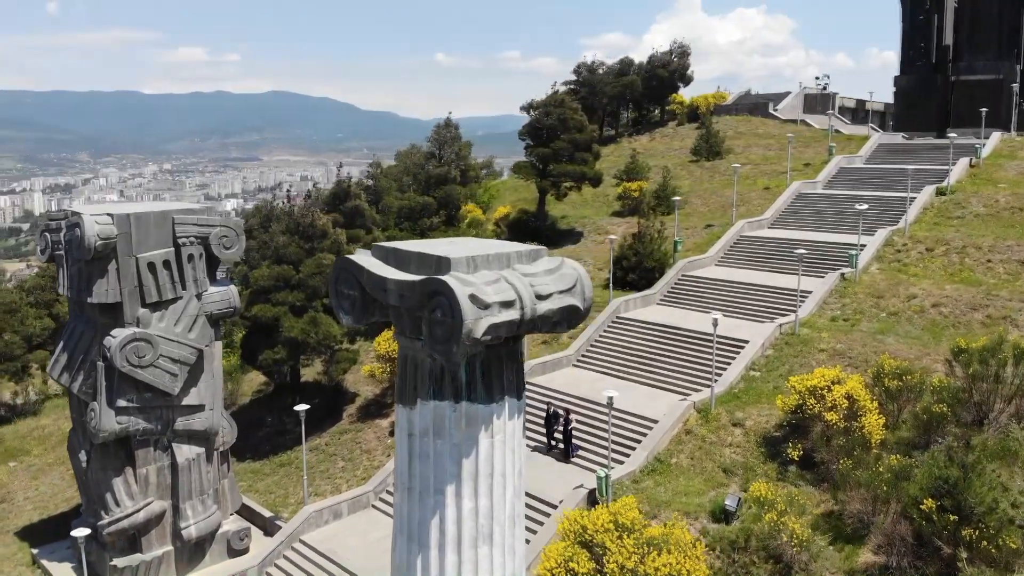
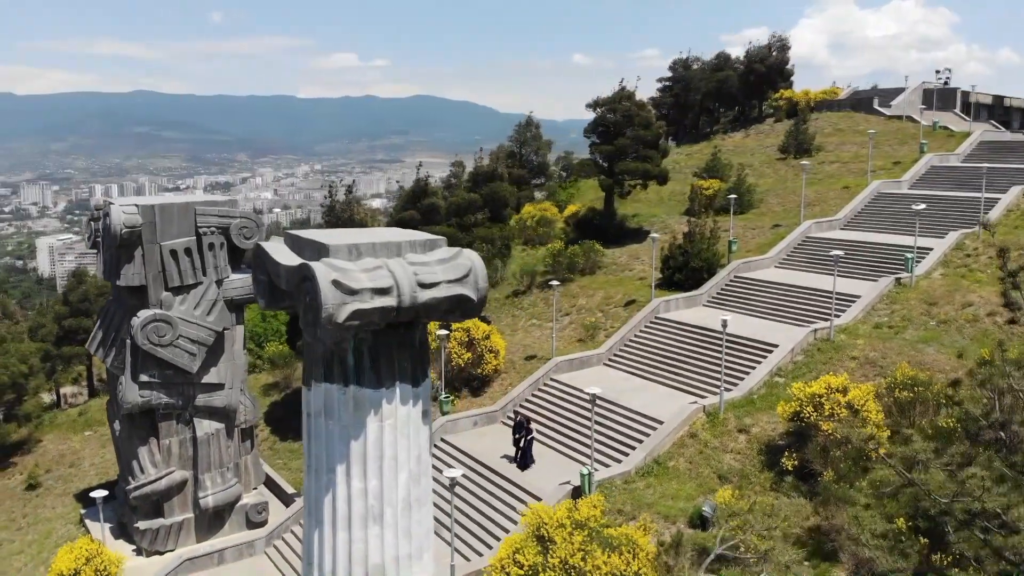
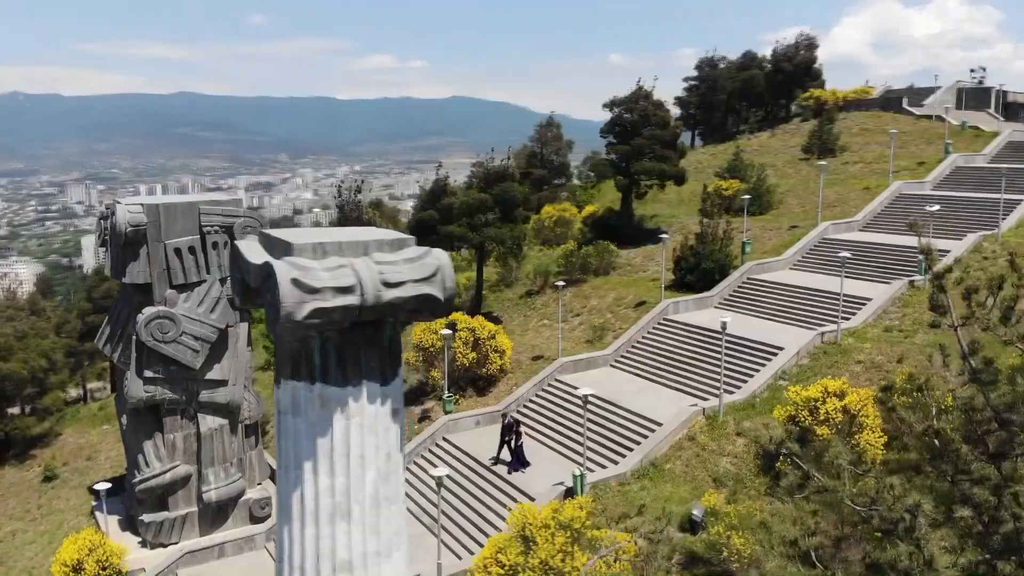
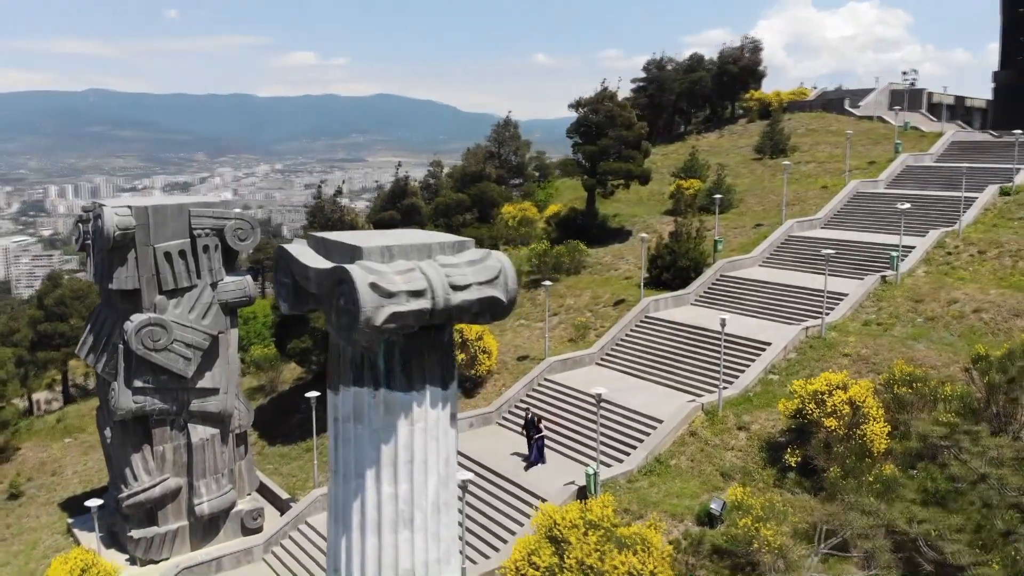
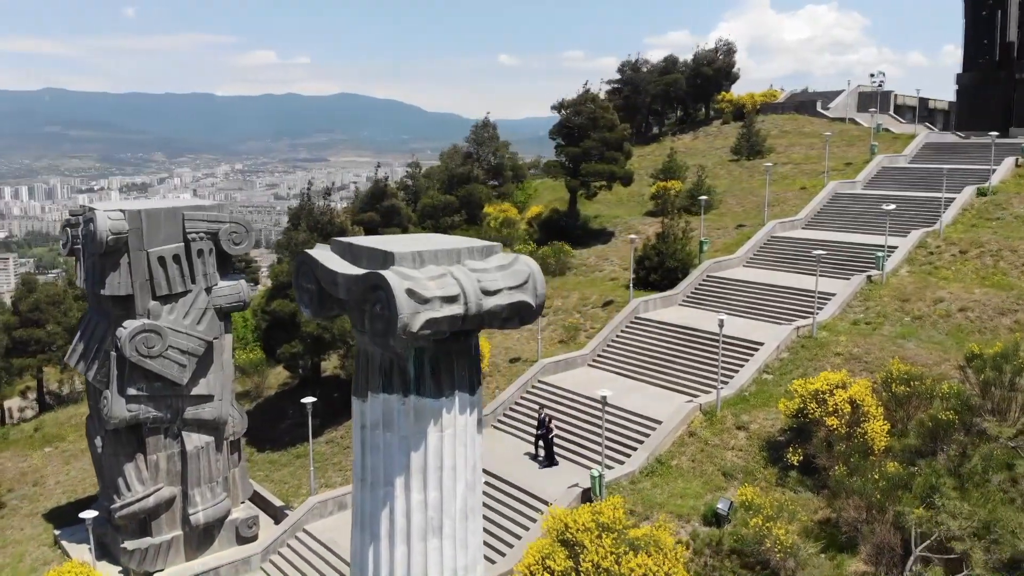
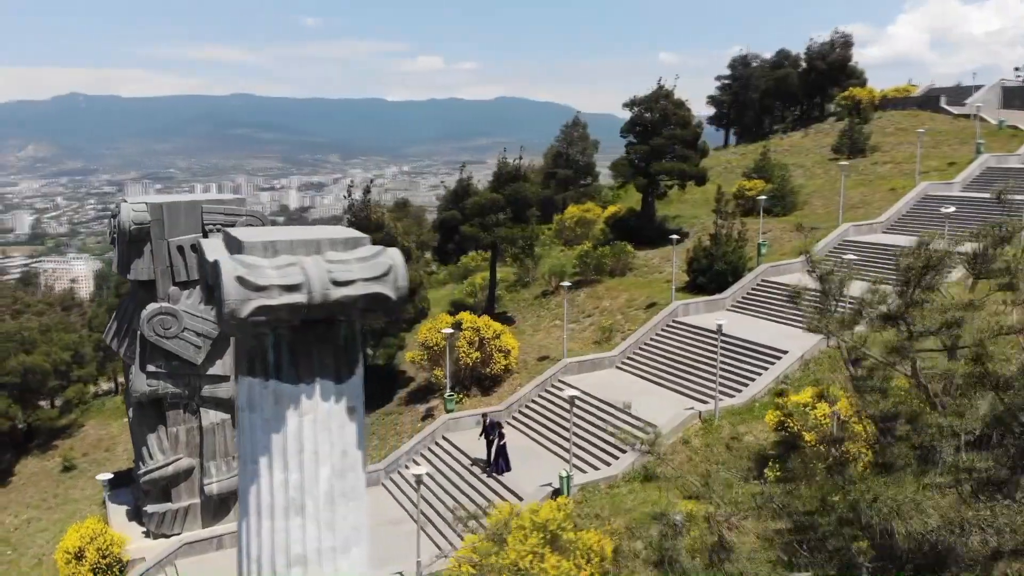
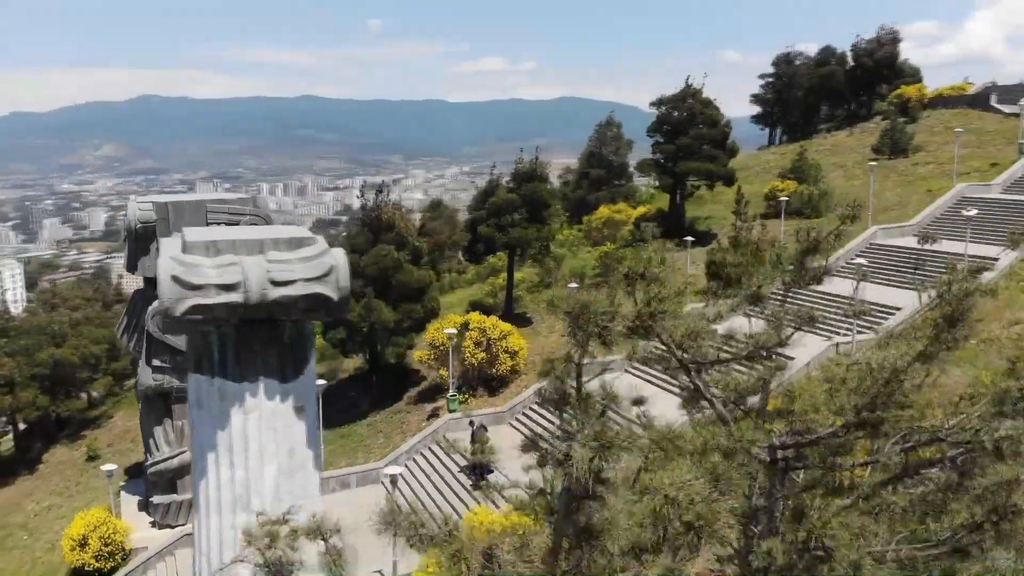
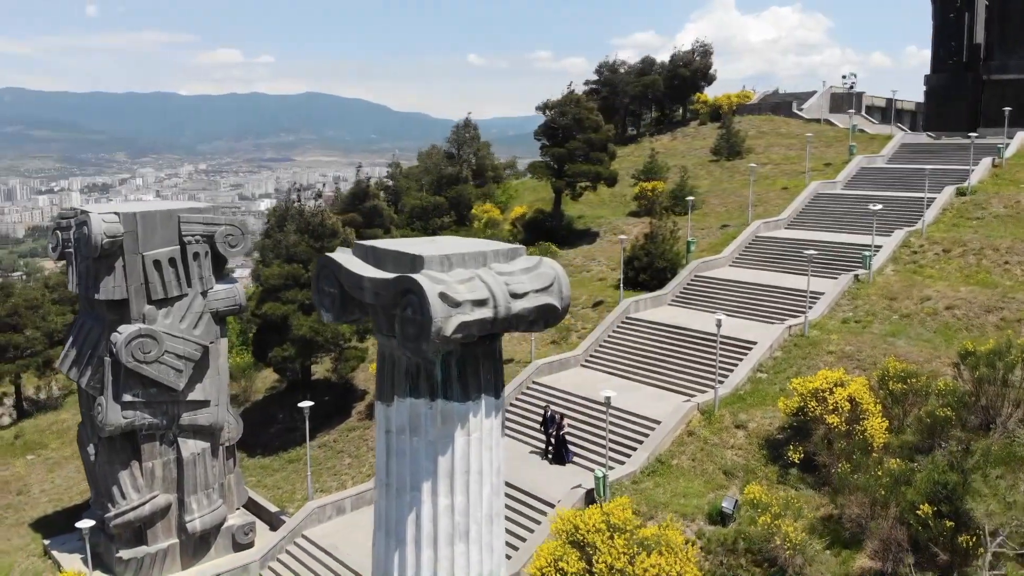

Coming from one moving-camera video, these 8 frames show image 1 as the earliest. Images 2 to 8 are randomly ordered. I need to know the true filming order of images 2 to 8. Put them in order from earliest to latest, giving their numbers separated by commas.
8, 5, 4, 2, 3, 6, 7
